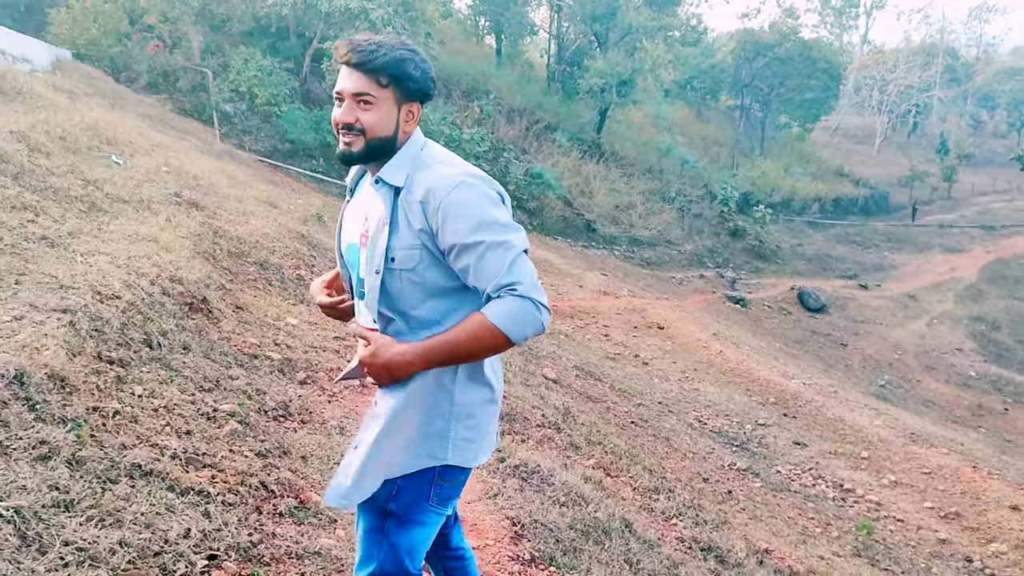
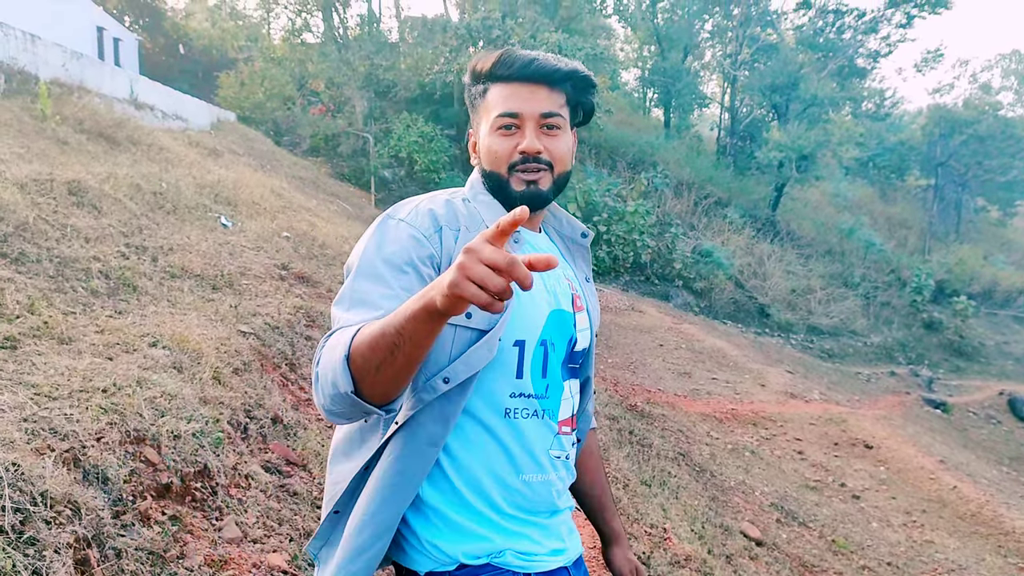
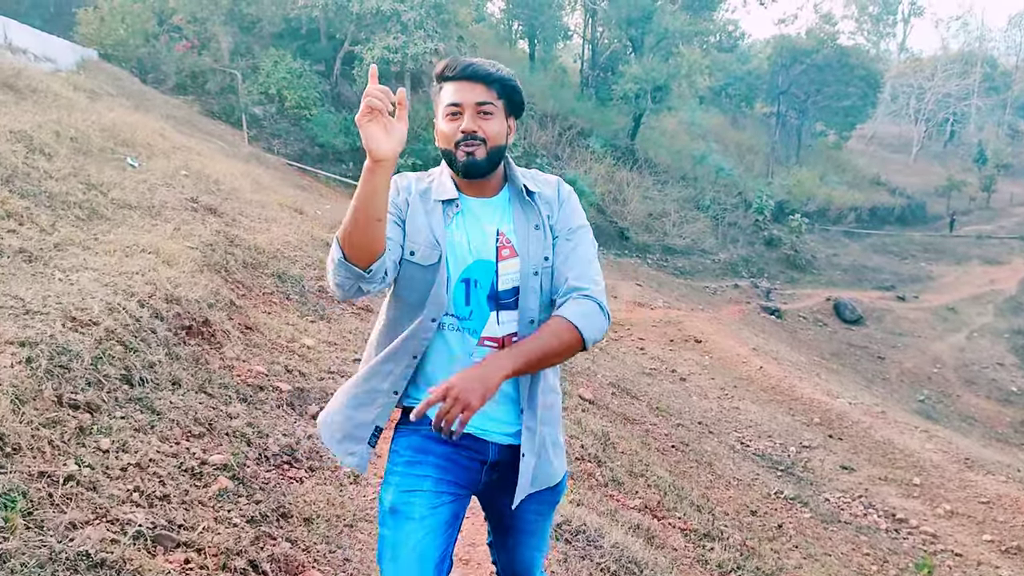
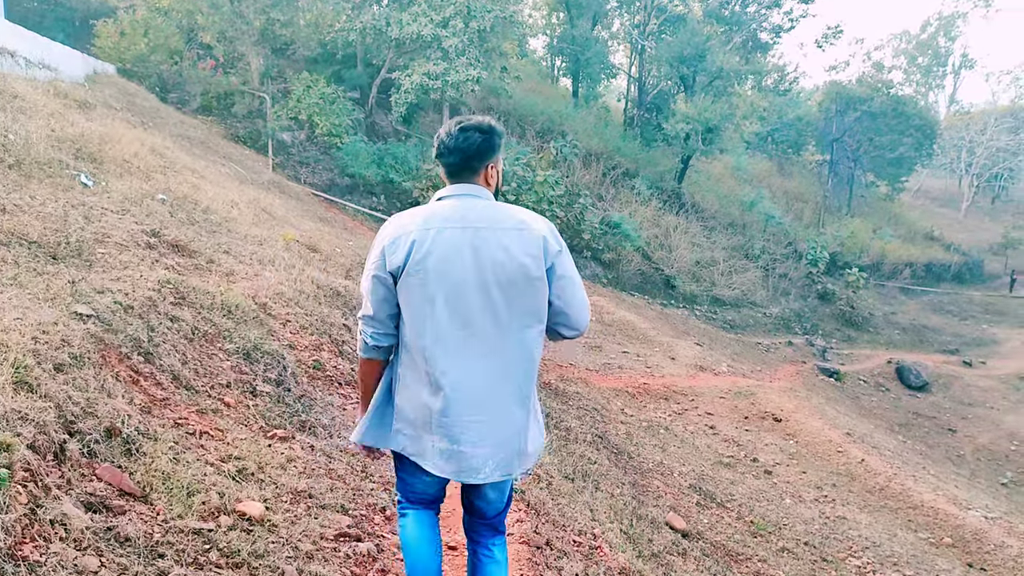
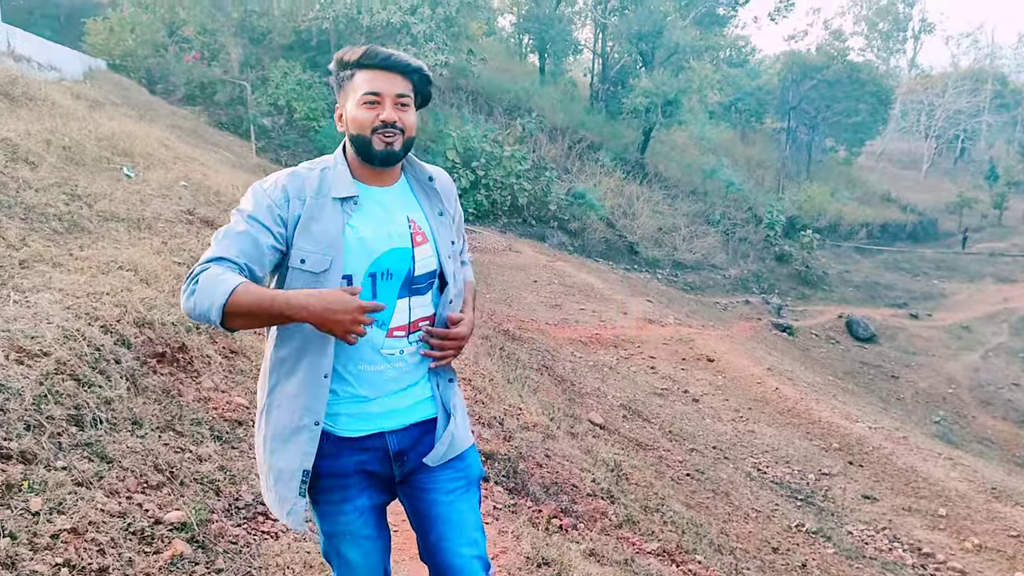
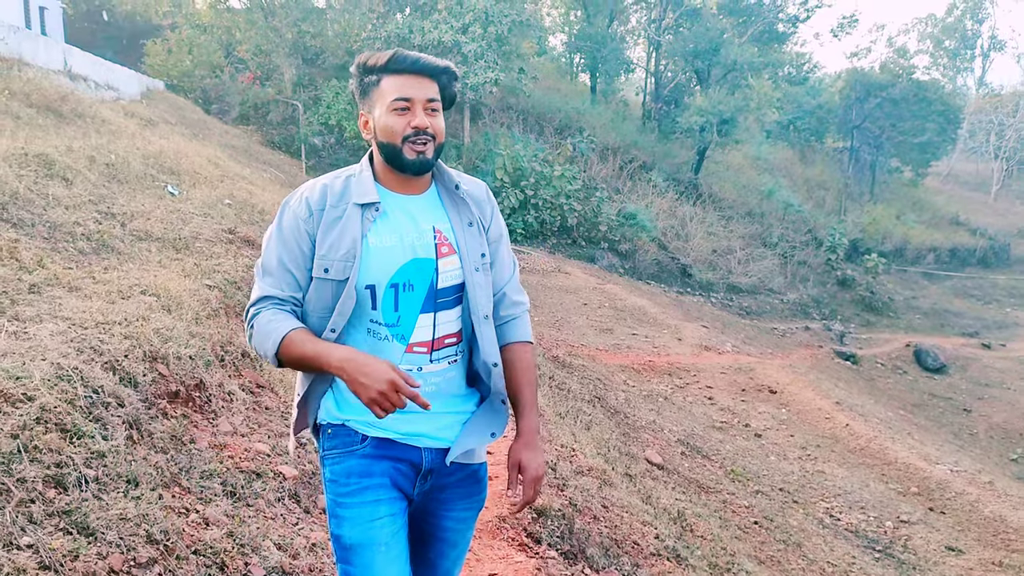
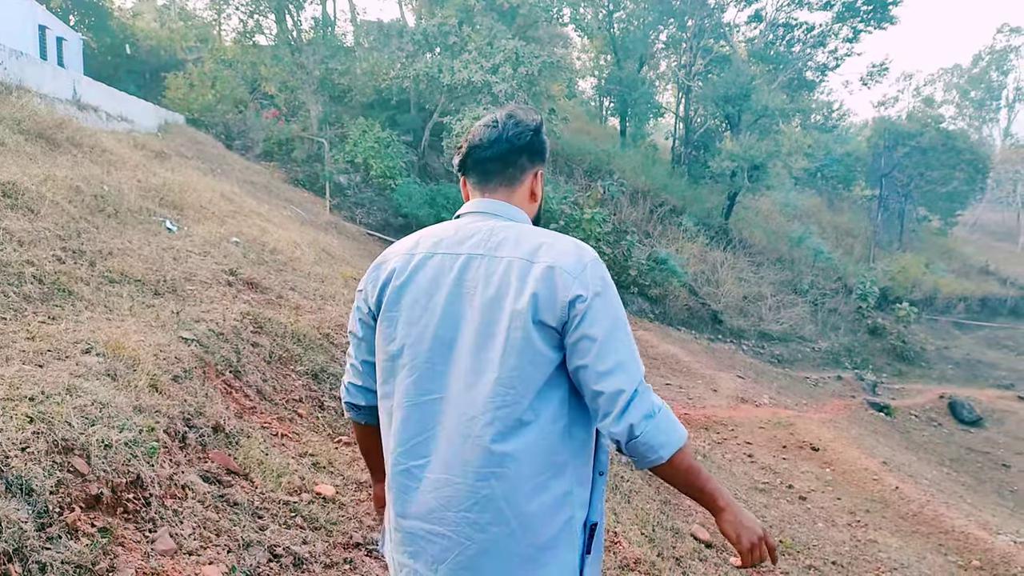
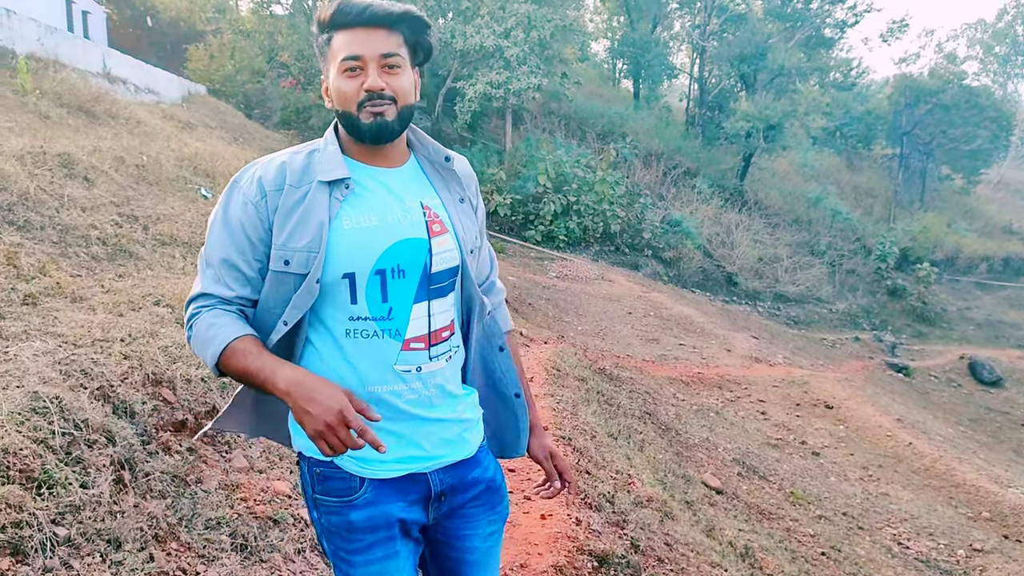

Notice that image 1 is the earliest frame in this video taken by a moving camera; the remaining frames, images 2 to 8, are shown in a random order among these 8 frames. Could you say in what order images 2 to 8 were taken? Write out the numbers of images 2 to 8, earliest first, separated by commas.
3, 5, 6, 8, 2, 7, 4
